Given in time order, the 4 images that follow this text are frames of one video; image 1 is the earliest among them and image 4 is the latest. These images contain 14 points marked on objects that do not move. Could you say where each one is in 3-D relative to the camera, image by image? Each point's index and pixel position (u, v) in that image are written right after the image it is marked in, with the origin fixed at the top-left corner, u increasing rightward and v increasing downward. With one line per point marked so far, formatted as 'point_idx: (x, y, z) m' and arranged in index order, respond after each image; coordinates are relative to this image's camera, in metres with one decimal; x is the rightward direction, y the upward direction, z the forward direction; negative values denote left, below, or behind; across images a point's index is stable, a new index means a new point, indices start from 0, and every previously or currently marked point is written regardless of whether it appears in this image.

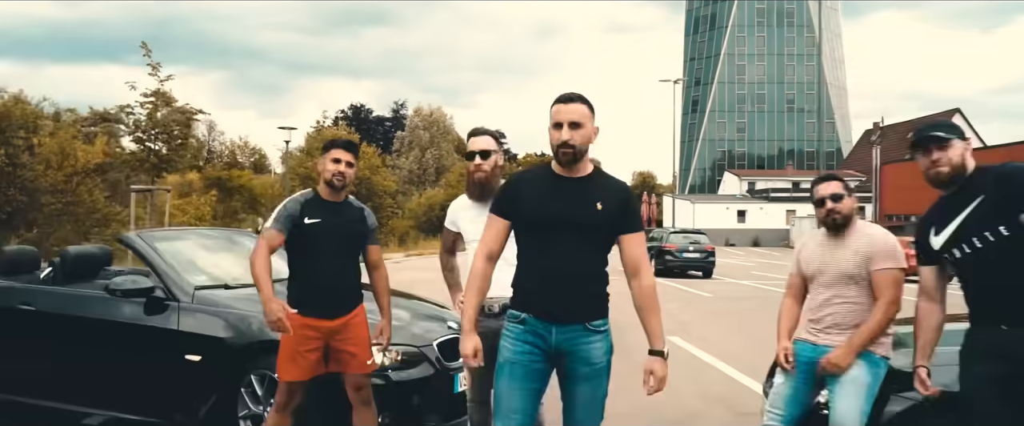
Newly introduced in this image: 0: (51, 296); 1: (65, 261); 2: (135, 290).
0: (-2.8, -0.5, +4.7) m
1: (-3.0, -0.3, +5.1) m
2: (-2.1, -0.4, +4.3) m
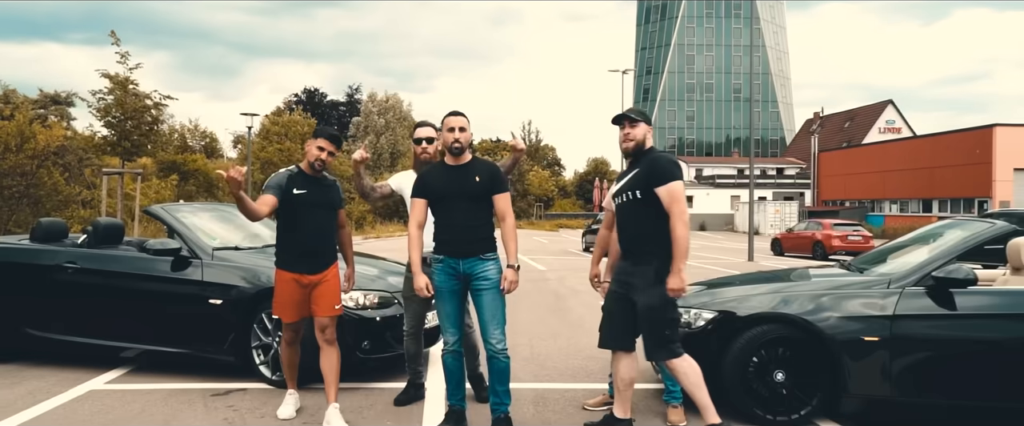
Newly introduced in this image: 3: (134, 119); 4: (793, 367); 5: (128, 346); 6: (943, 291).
0: (-3.2, -0.3, +5.9) m
1: (-3.4, -0.1, +6.2) m
2: (-2.5, -0.3, +5.5) m
3: (-8.8, +2.2, +17.7) m
4: (+1.7, -1.0, +4.7) m
5: (-2.9, -1.0, +5.7) m
6: (+2.6, -0.5, +4.5) m
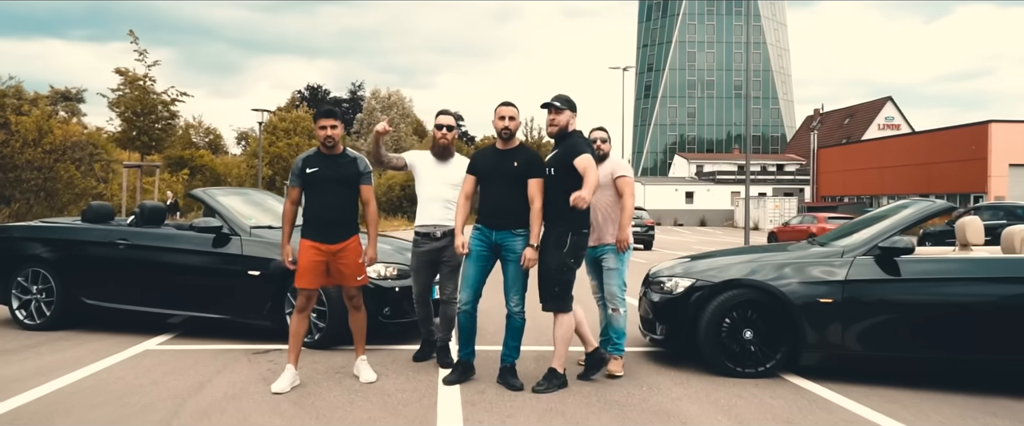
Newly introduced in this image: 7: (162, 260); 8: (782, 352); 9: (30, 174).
0: (-3.2, -0.2, +6.6) m
1: (-3.3, 0.0, +6.9) m
2: (-2.5, -0.1, +6.2) m
3: (-8.7, +2.4, +18.4) m
4: (+1.8, -0.8, +5.4) m
5: (-2.8, -0.8, +6.4) m
6: (+2.6, -0.3, +5.2) m
7: (-3.0, -0.4, +6.4) m
8: (+1.9, -1.0, +5.4) m
9: (-11.4, +0.9, +18.1) m
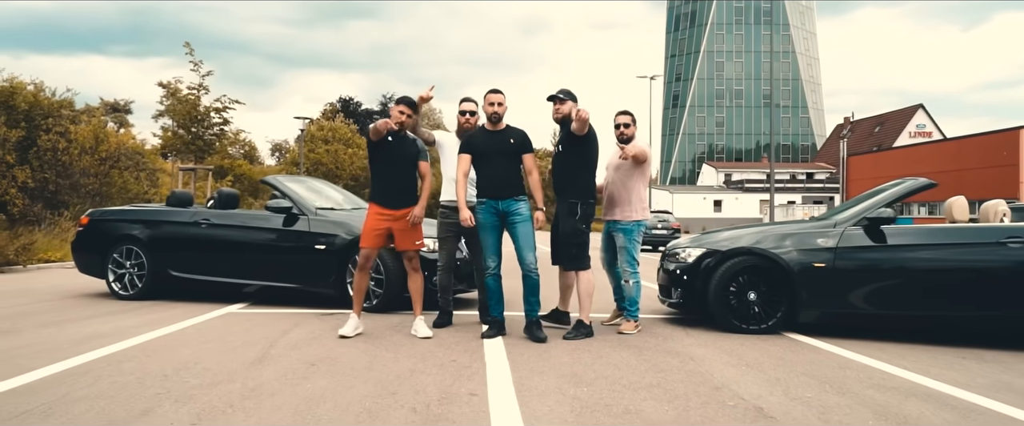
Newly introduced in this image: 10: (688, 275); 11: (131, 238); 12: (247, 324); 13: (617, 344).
0: (-2.8, 0.0, +7.6) m
1: (-3.0, +0.2, +7.9) m
2: (-2.2, +0.1, +7.1) m
3: (-8.0, +2.3, +19.6) m
4: (+2.0, -0.6, +6.2) m
5: (-2.5, -0.7, +7.4) m
6: (+2.9, -0.1, +6.0) m
7: (-2.7, -0.2, +7.4) m
8: (+2.2, -0.8, +6.1) m
9: (-10.7, +0.9, +19.3) m
10: (+1.5, -0.5, +6.3) m
11: (-3.9, -0.3, +7.8) m
12: (-2.2, -0.9, +6.3) m
13: (+0.8, -0.9, +5.4) m
